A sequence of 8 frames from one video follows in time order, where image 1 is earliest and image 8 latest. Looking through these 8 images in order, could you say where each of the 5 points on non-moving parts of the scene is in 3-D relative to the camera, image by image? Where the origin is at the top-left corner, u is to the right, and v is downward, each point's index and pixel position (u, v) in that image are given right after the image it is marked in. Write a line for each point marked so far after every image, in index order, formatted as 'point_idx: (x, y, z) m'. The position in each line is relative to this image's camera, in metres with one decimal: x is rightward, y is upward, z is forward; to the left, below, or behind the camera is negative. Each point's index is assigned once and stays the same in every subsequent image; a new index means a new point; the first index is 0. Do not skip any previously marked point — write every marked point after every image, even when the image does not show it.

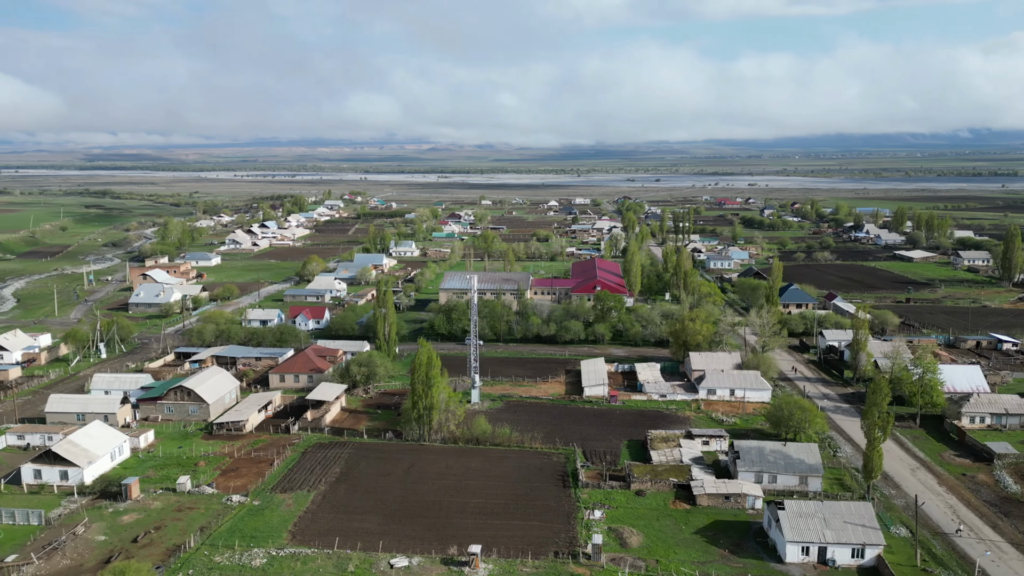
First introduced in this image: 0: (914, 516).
0: (+9.4, -5.4, +17.5) m
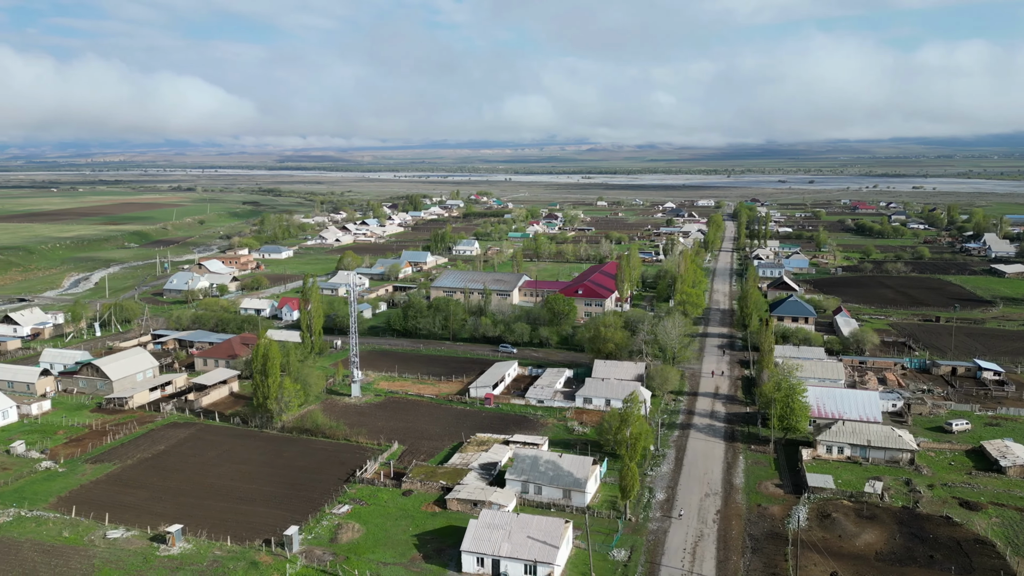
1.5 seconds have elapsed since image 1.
0: (+3.0, -5.6, +16.4) m
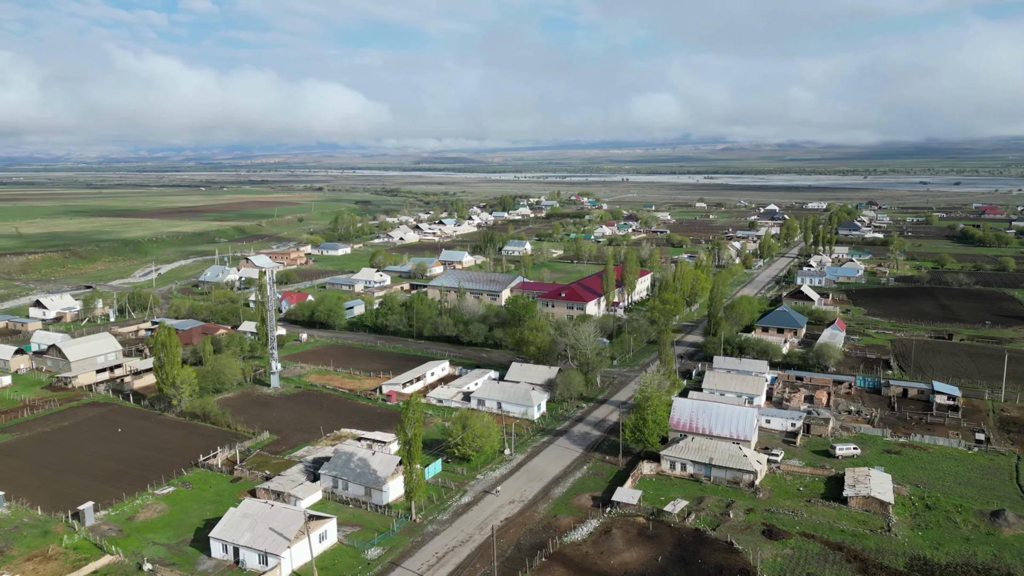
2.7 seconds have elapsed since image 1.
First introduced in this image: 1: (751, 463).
0: (-2.2, -5.7, +16.4) m
1: (+6.2, -4.5, +19.1) m
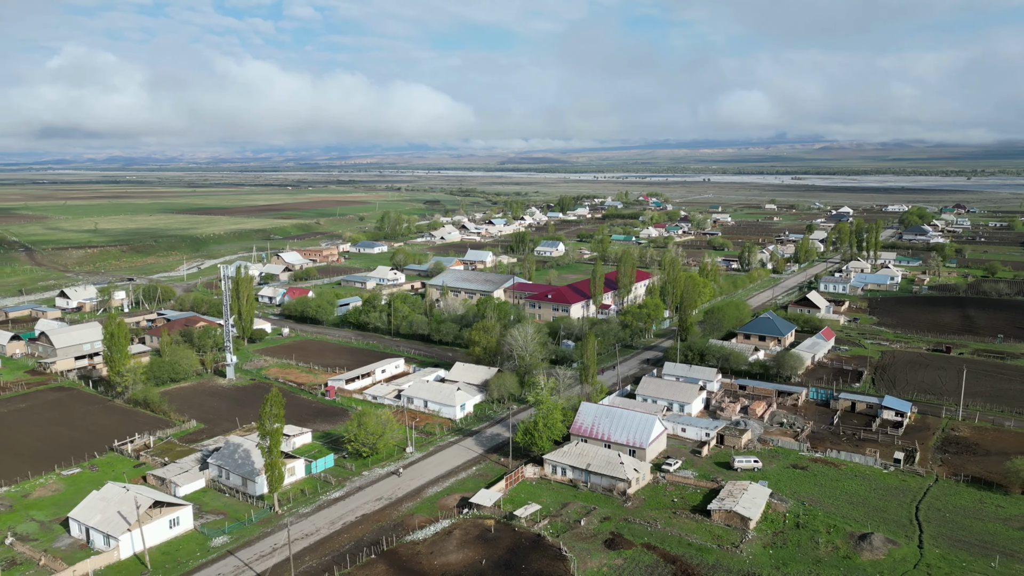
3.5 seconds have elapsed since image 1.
0: (-5.7, -5.6, +17.0) m
1: (+2.9, -4.6, +18.7) m
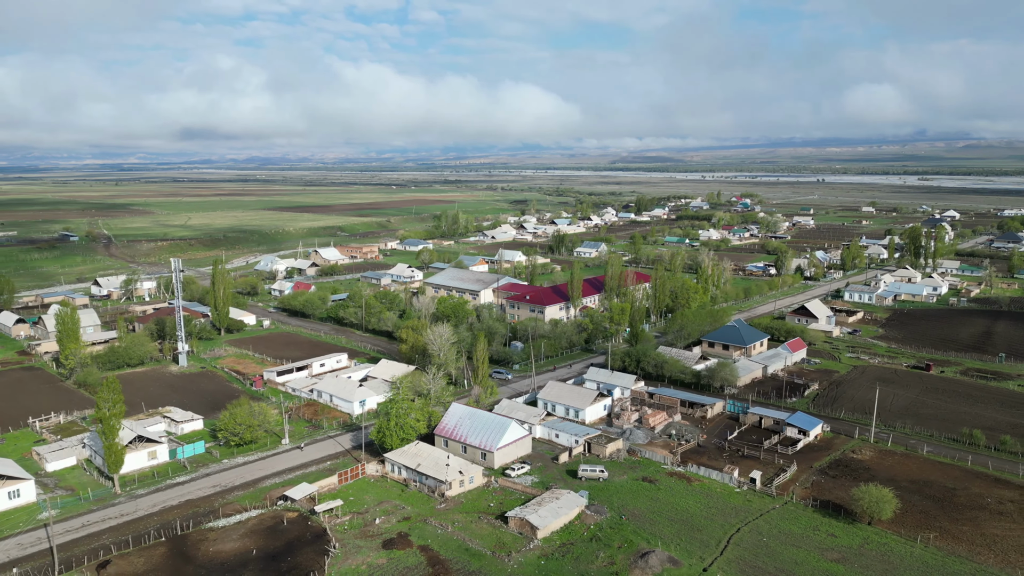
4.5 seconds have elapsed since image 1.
0: (-10.4, -5.4, +18.3) m
1: (-1.6, -4.7, +18.8) m
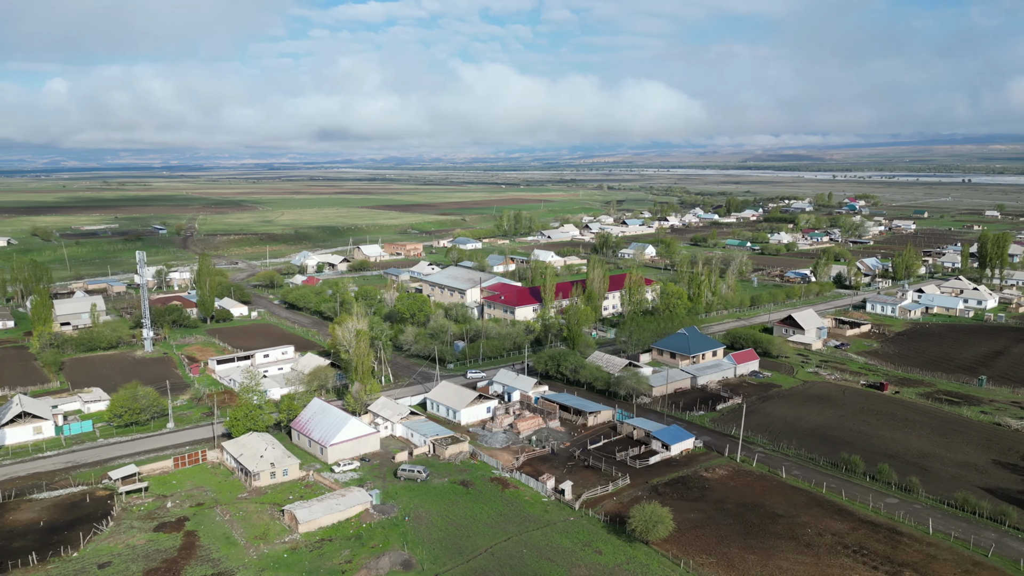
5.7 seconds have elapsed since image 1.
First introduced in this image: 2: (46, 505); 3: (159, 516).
0: (-15.4, -5.1, +20.4) m
1: (-6.6, -4.6, +19.5) m
2: (-11.4, -5.3, +18.4) m
3: (-8.4, -5.4, +17.8) m
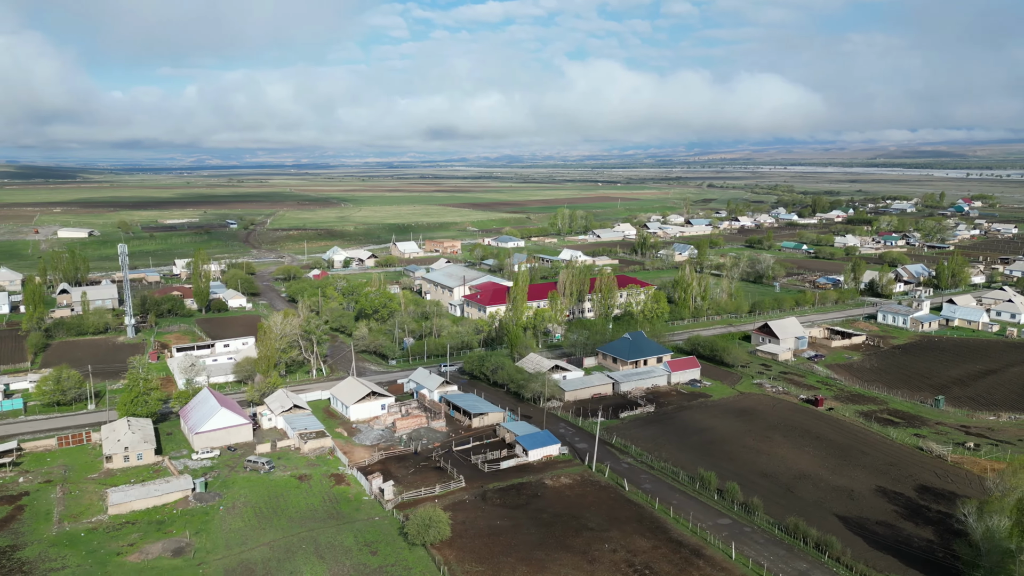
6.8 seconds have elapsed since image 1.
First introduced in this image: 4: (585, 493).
0: (-19.7, -4.8, +23.0) m
1: (-11.1, -4.5, +20.8) m
2: (-16.0, -5.1, +20.4) m
3: (-13.1, -5.2, +19.4) m
4: (+1.9, -5.5, +19.8) m
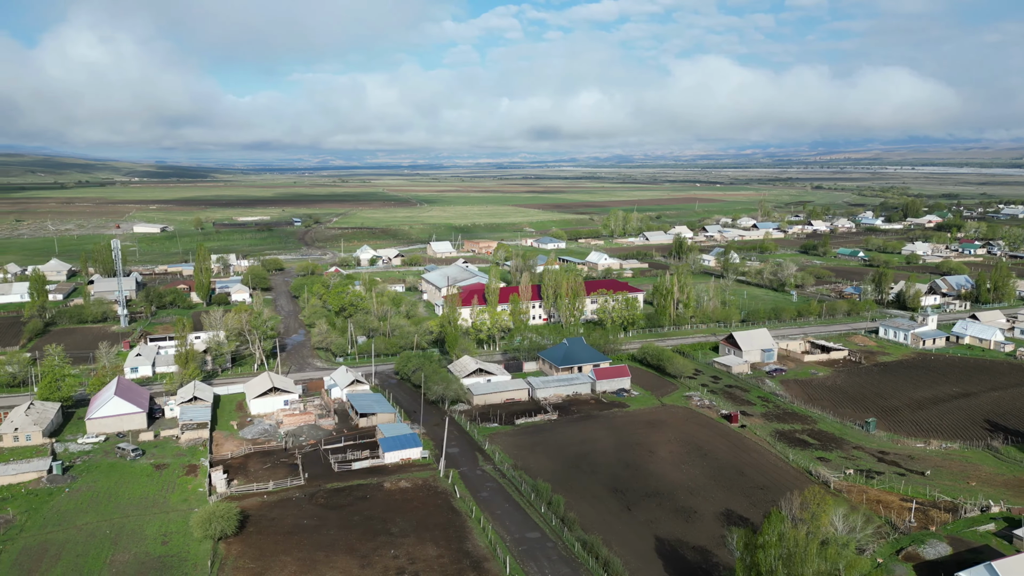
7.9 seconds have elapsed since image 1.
0: (-23.5, -4.4, +26.0) m
1: (-15.3, -4.3, +22.6) m
2: (-20.2, -4.7, +22.9) m
3: (-17.5, -5.0, +21.5) m
4: (-2.6, -5.6, +19.8) m
